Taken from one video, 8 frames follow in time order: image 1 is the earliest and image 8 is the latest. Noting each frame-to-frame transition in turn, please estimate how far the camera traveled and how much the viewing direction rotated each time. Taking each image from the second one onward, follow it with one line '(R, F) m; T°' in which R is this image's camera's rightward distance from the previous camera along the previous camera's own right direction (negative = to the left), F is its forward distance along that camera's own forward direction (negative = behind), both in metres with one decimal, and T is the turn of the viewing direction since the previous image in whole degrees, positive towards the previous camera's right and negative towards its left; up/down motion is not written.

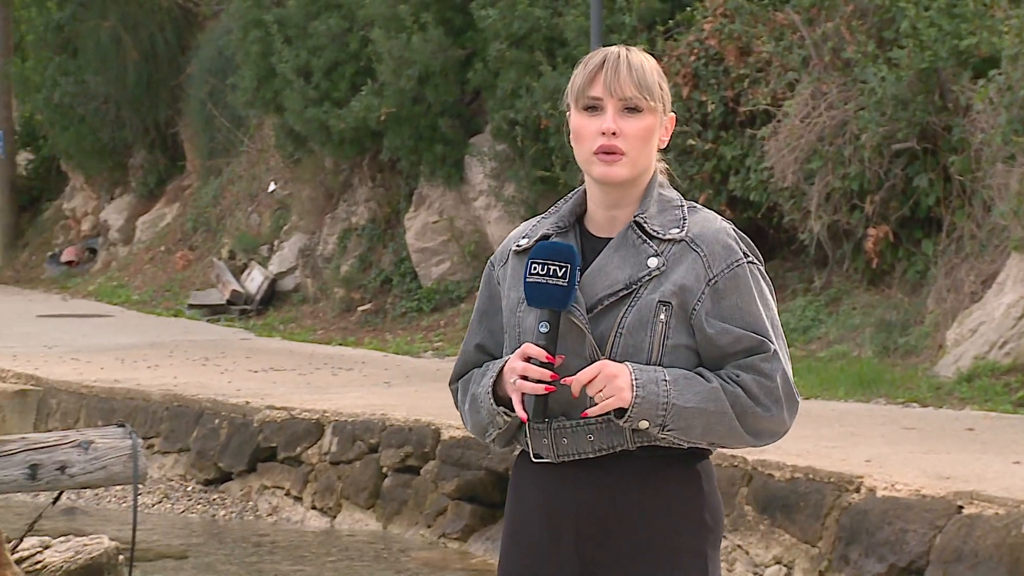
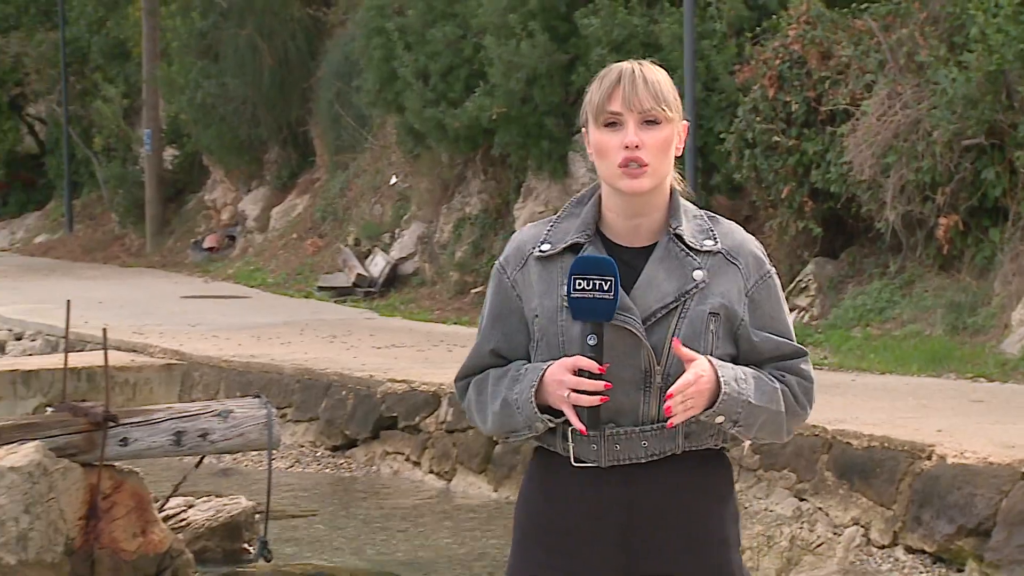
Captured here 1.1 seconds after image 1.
(-0.2, -0.8) m; -2°
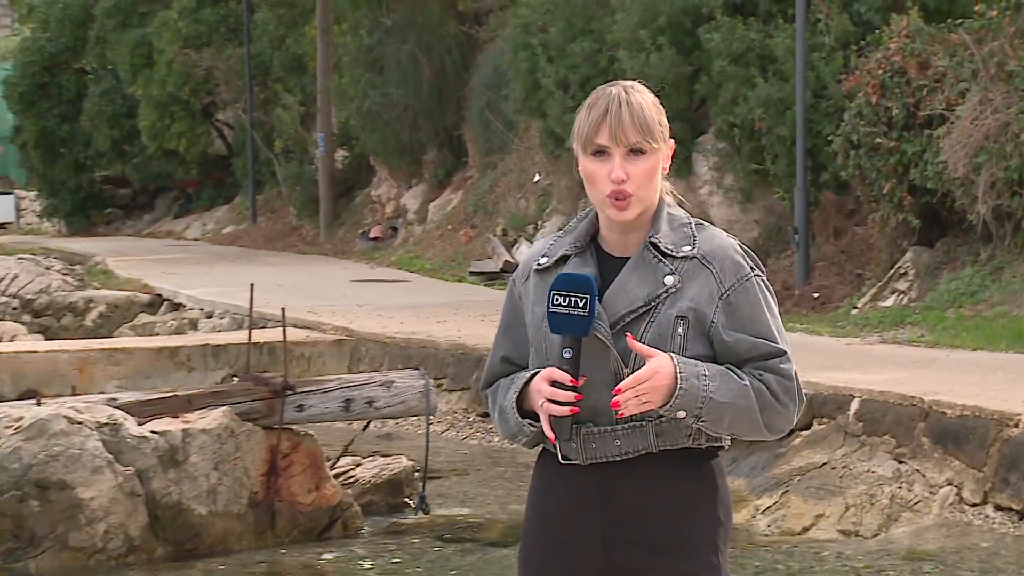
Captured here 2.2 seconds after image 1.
(-0.2, -1.2) m; -3°
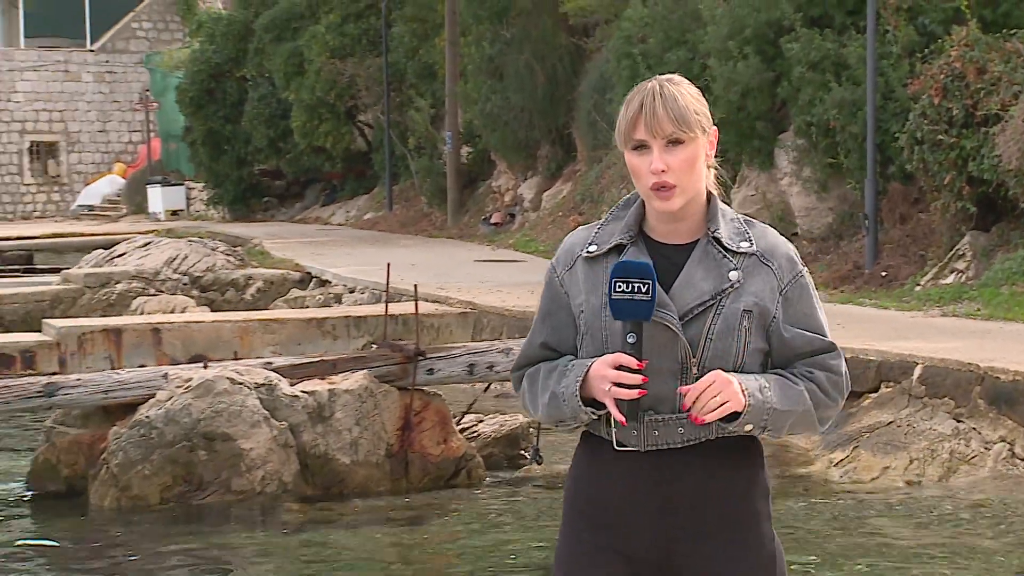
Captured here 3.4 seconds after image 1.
(-0.1, -1.5) m; -3°
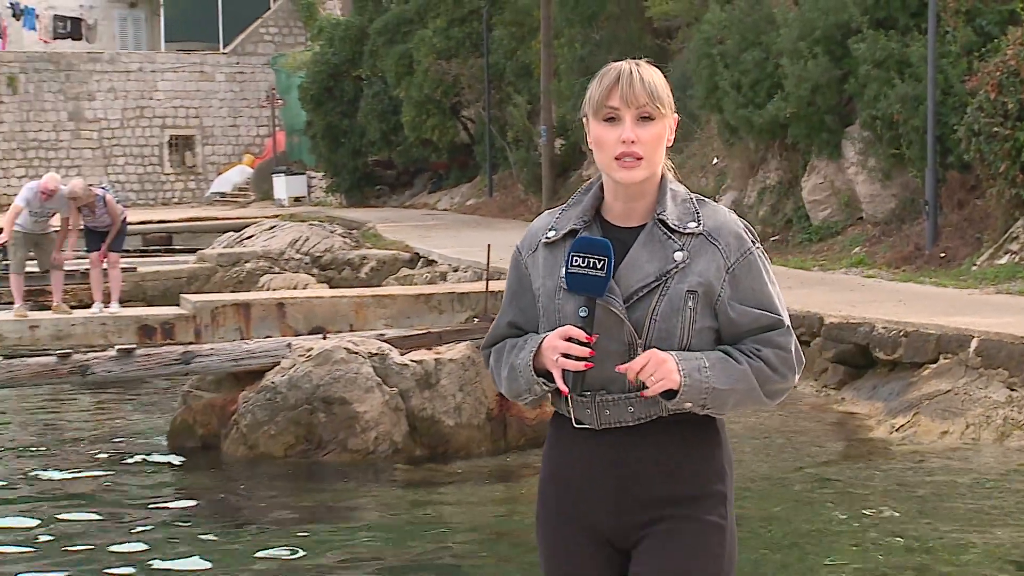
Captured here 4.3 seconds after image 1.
(+0.1, -1.2) m; -3°
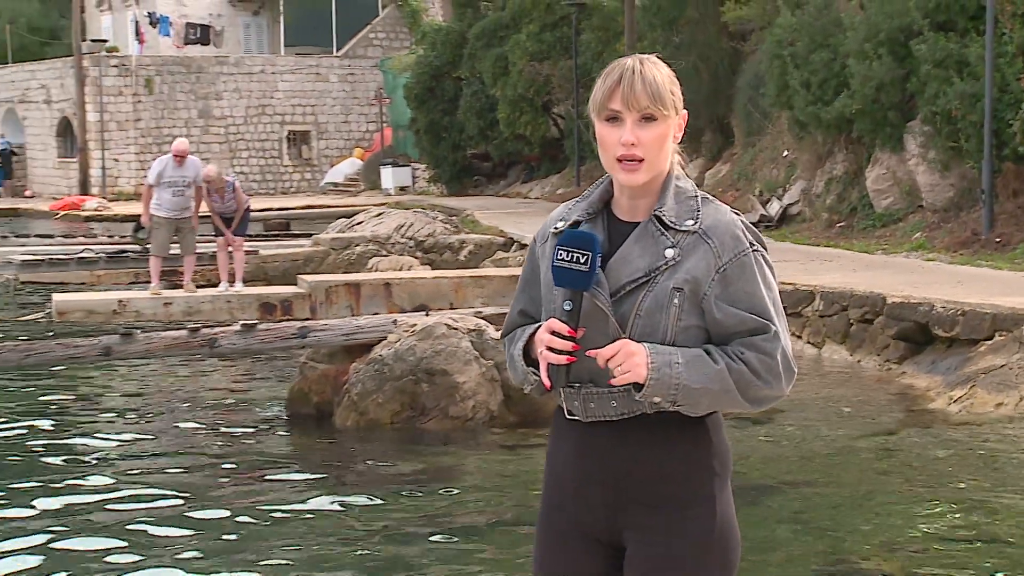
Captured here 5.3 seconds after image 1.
(+0.1, -1.2) m; -3°
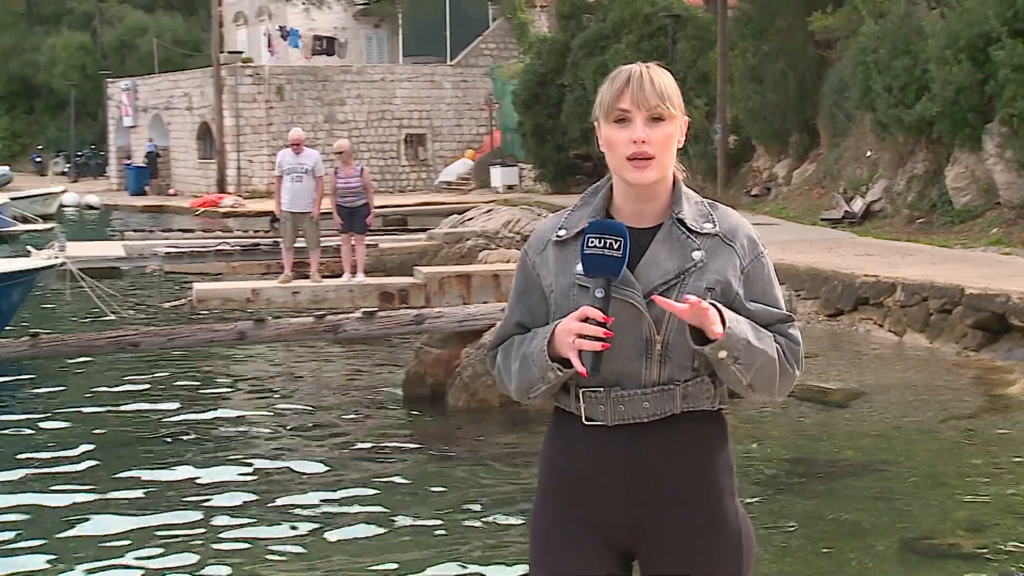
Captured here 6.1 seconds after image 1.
(+0.1, -1.1) m; -4°
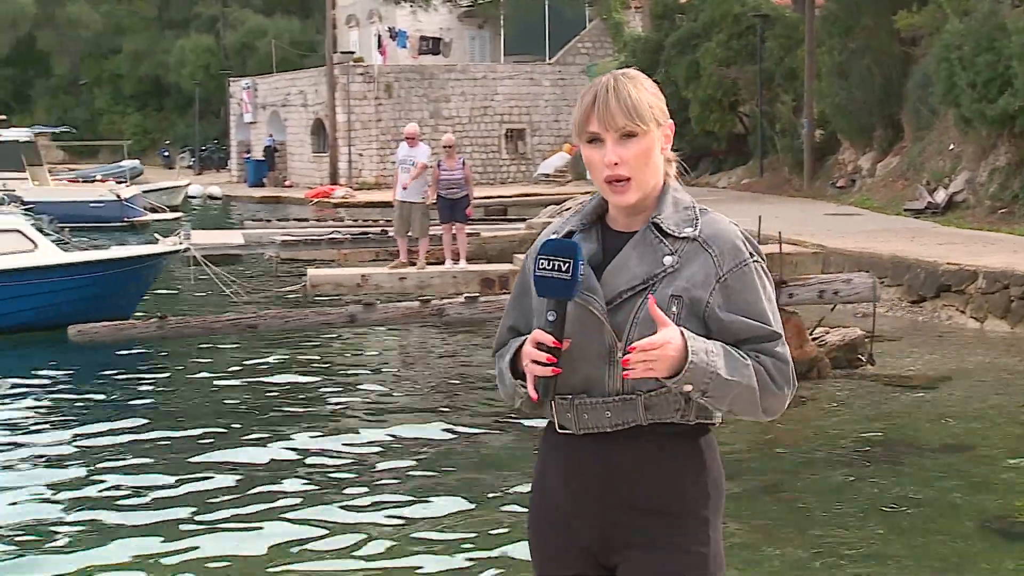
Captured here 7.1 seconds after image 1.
(+0.1, -0.8) m; -3°
